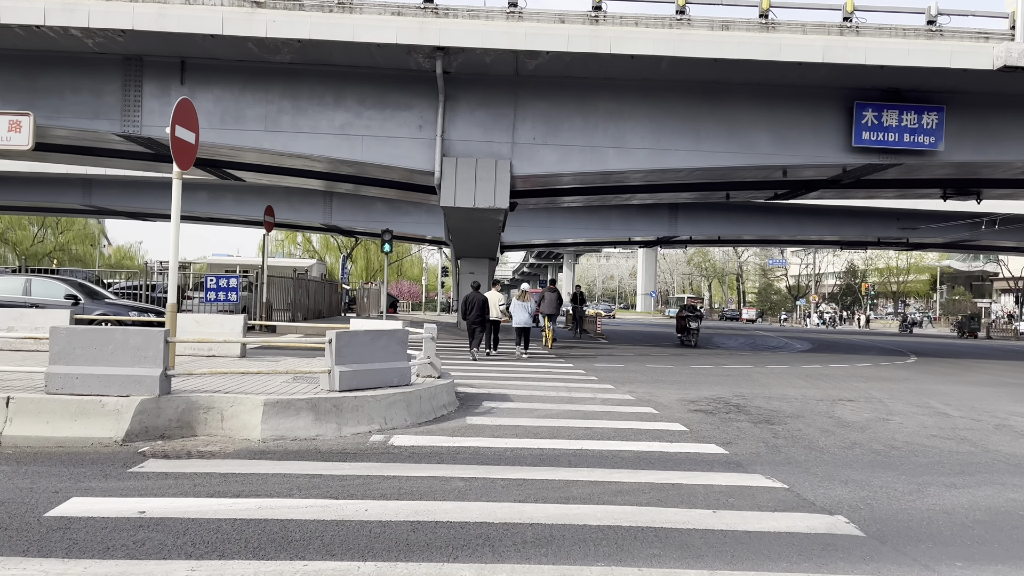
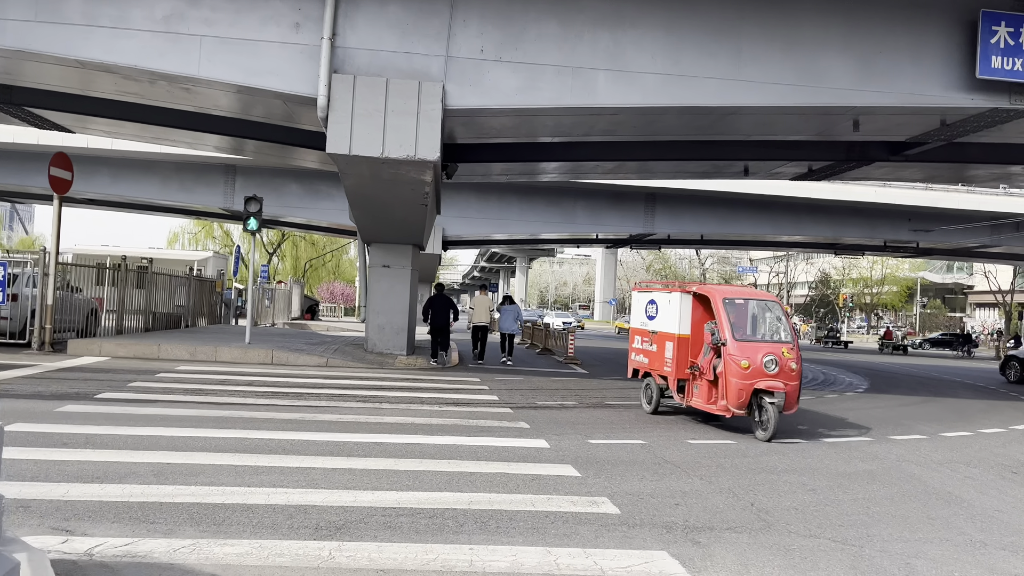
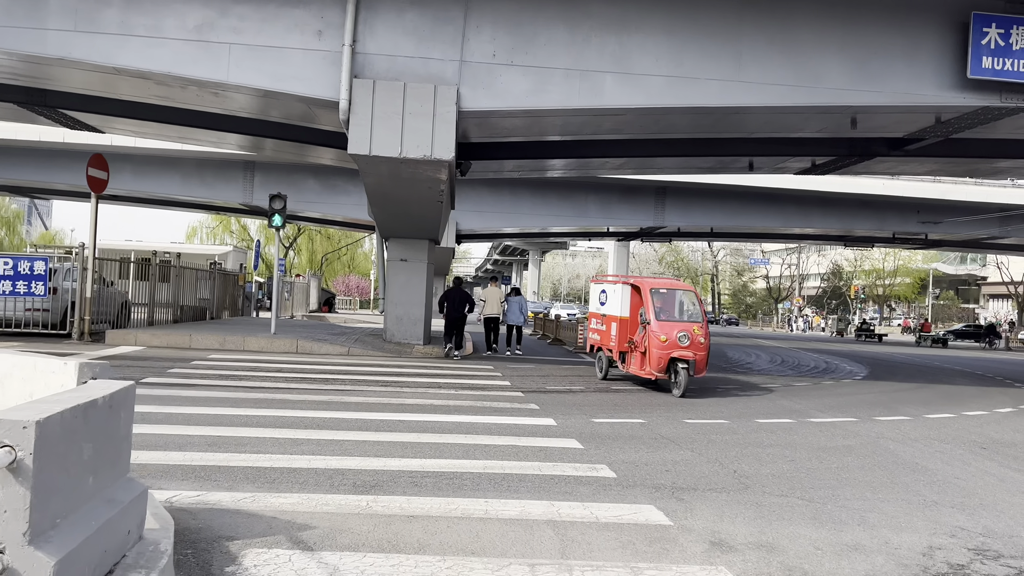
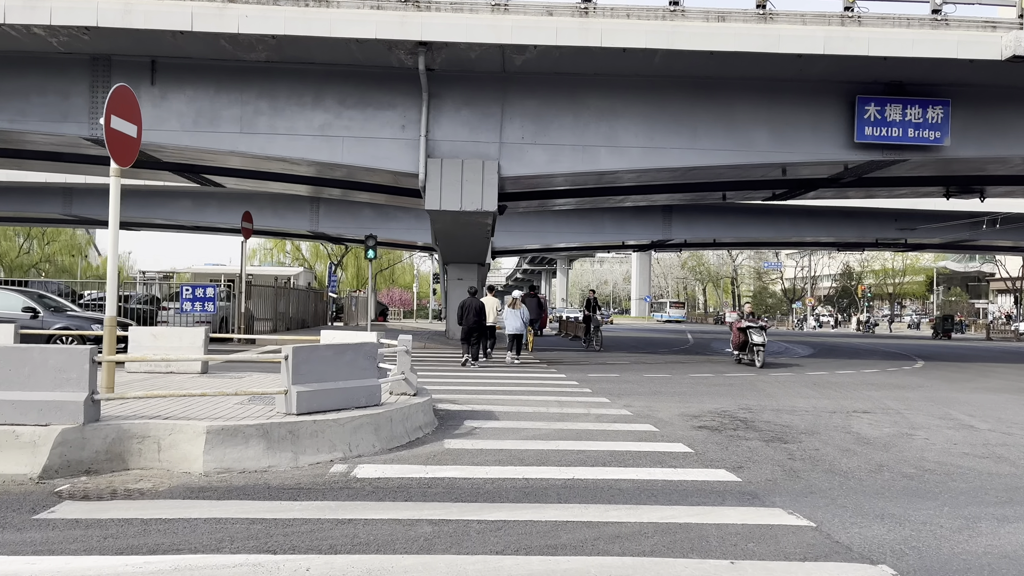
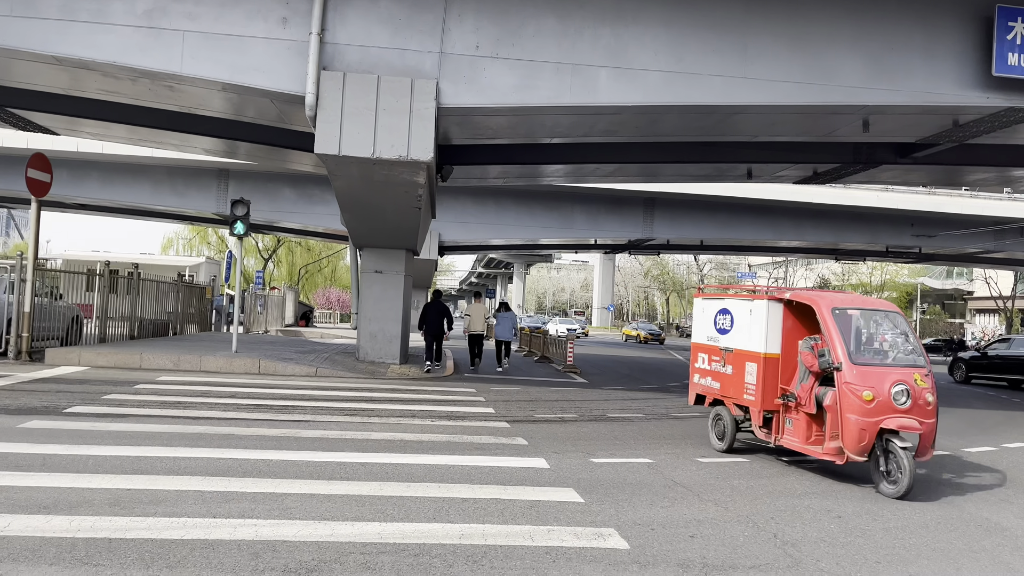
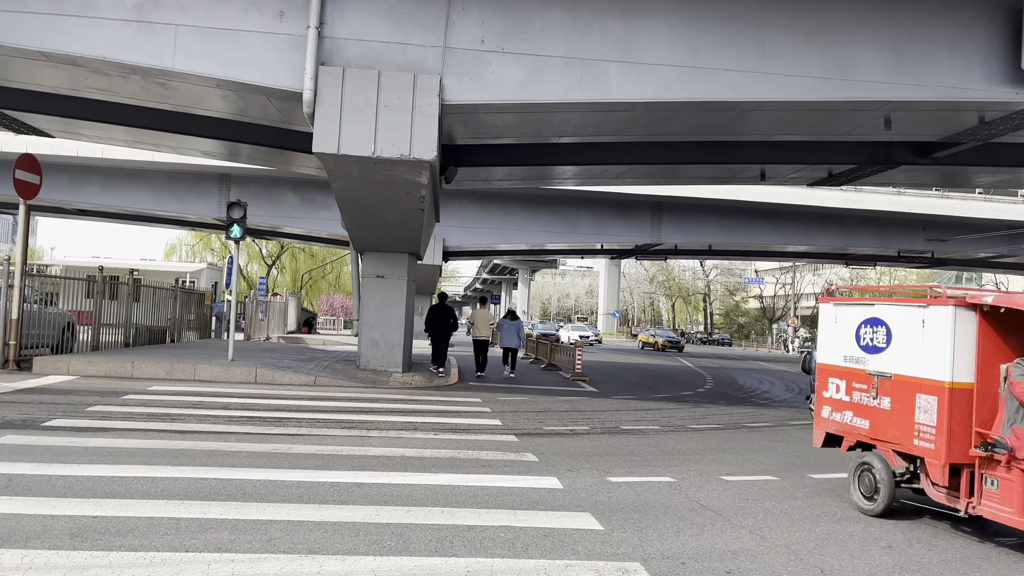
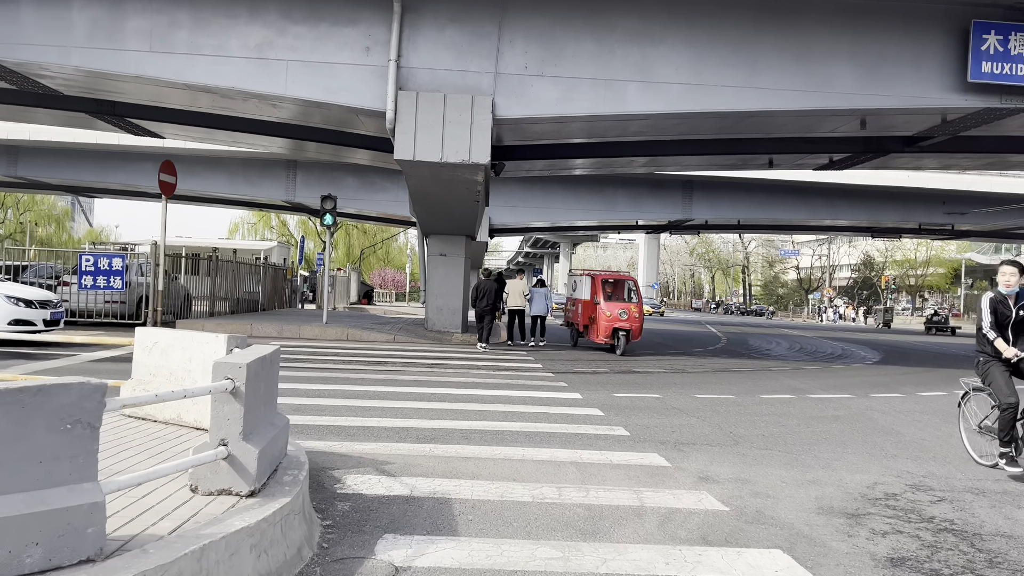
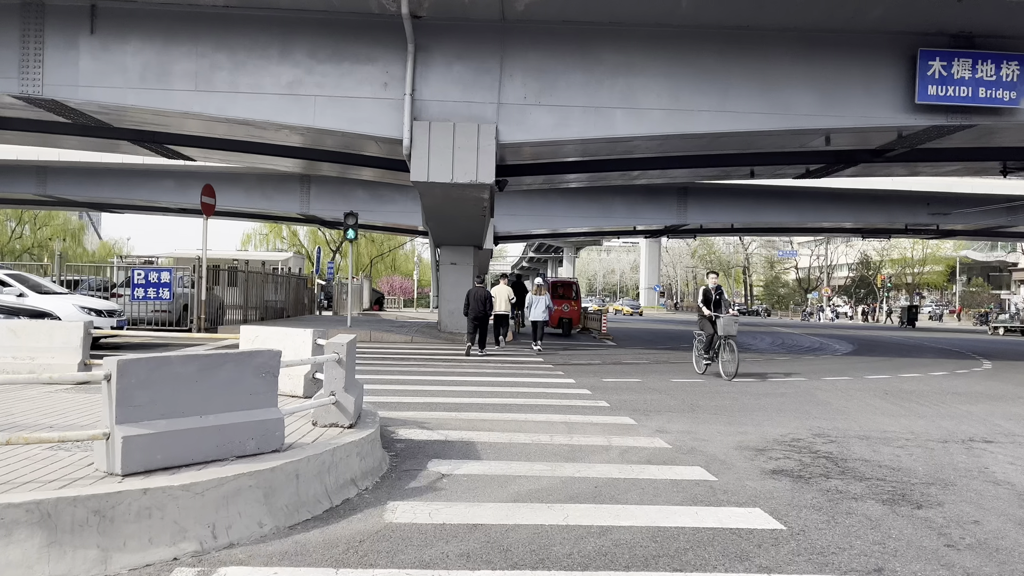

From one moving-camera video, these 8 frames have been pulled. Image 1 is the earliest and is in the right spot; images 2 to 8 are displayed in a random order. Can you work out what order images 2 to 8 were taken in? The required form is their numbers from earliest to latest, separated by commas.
4, 8, 7, 3, 2, 5, 6
